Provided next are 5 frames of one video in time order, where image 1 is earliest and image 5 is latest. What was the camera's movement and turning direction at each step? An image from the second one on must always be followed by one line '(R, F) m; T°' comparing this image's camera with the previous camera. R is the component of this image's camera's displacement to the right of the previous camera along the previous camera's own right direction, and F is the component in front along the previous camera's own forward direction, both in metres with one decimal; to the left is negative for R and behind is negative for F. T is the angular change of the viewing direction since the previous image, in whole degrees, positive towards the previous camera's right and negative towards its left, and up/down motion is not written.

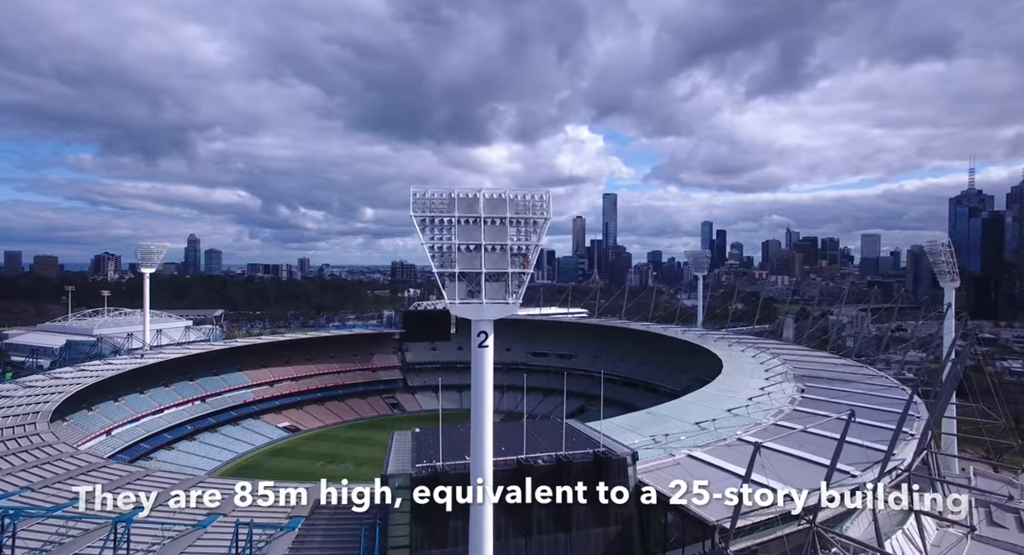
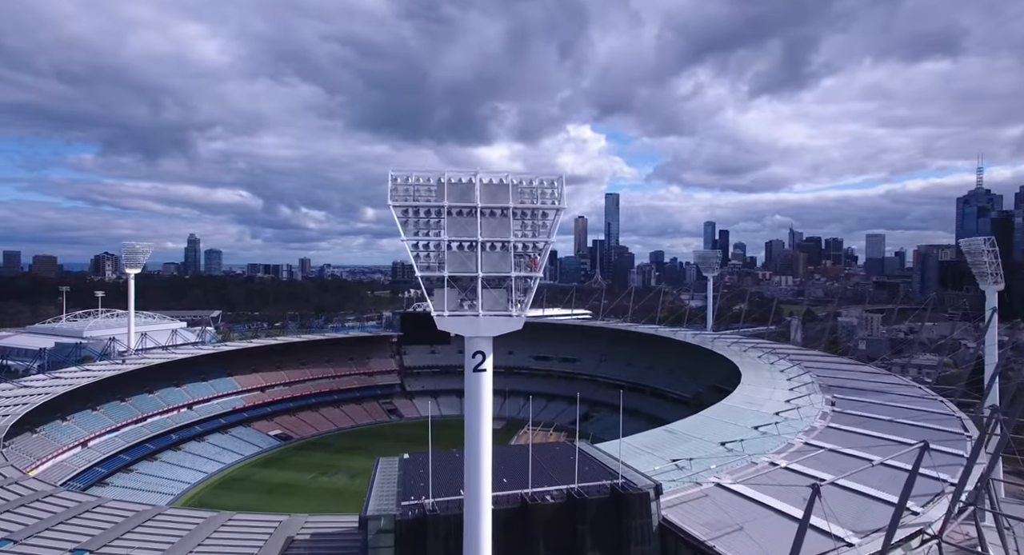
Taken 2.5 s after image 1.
(-0.1, +2.9) m; 0°
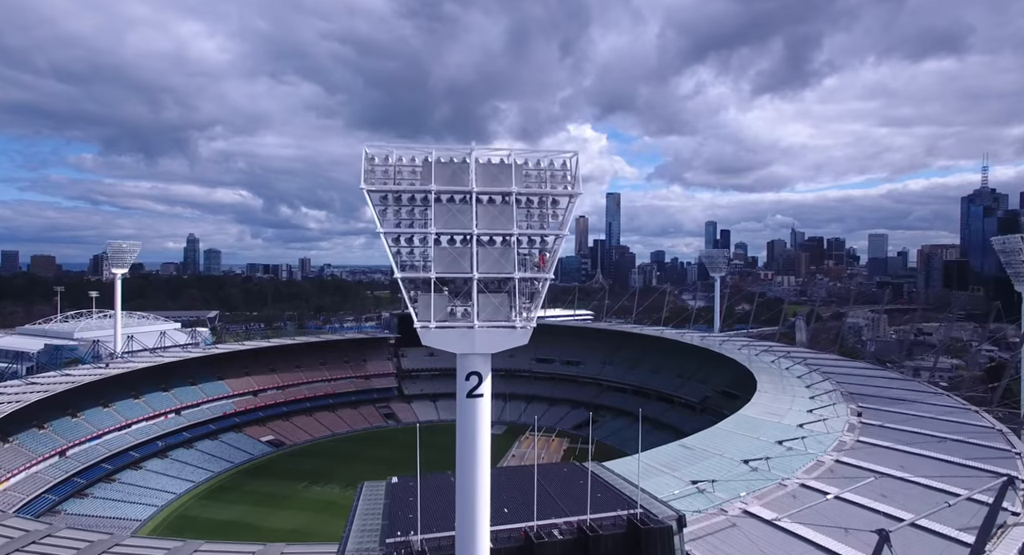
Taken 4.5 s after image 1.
(0.0, +2.2) m; 0°
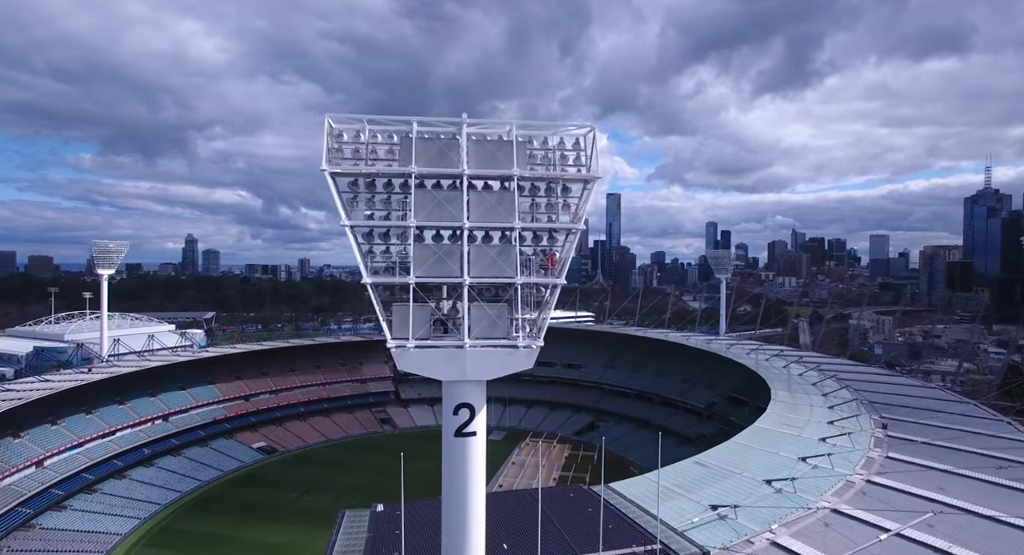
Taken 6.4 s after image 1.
(0.0, +1.9) m; 0°
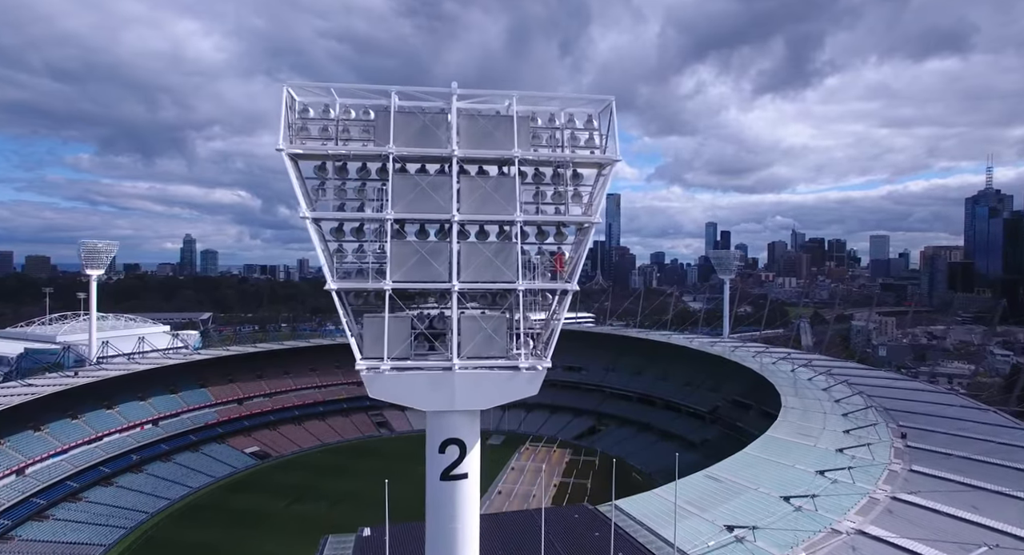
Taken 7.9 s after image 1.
(0.0, +1.4) m; 0°
